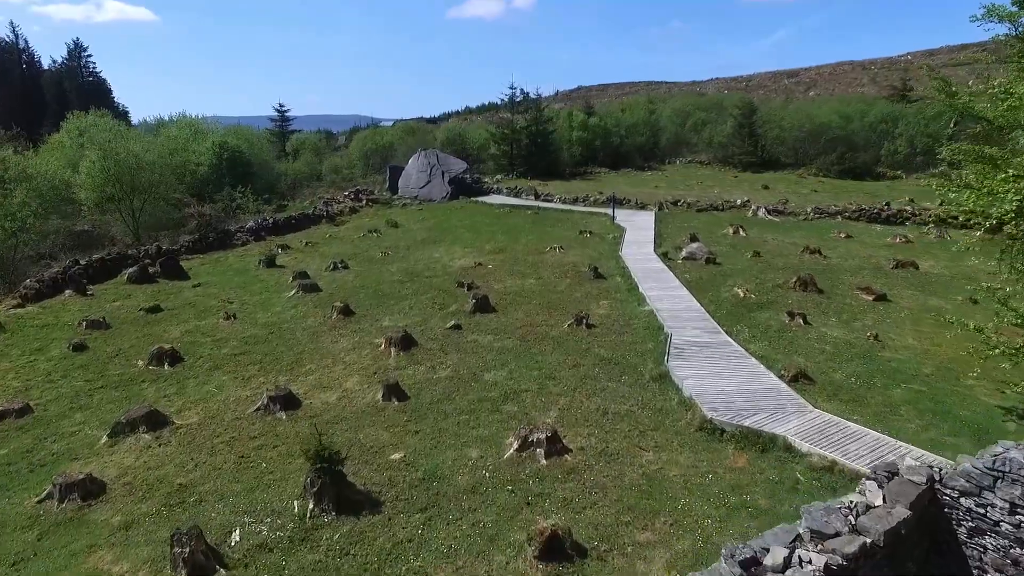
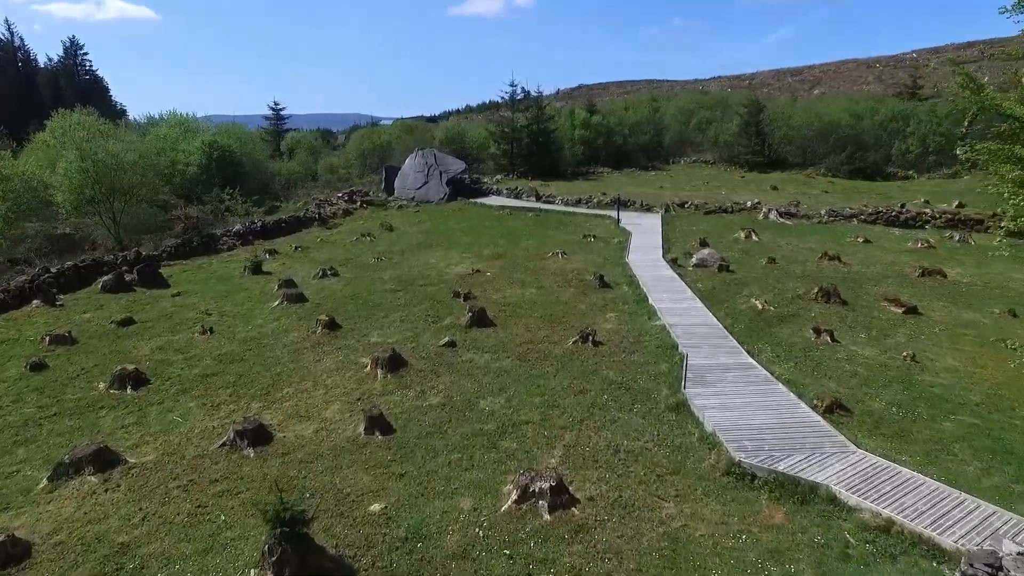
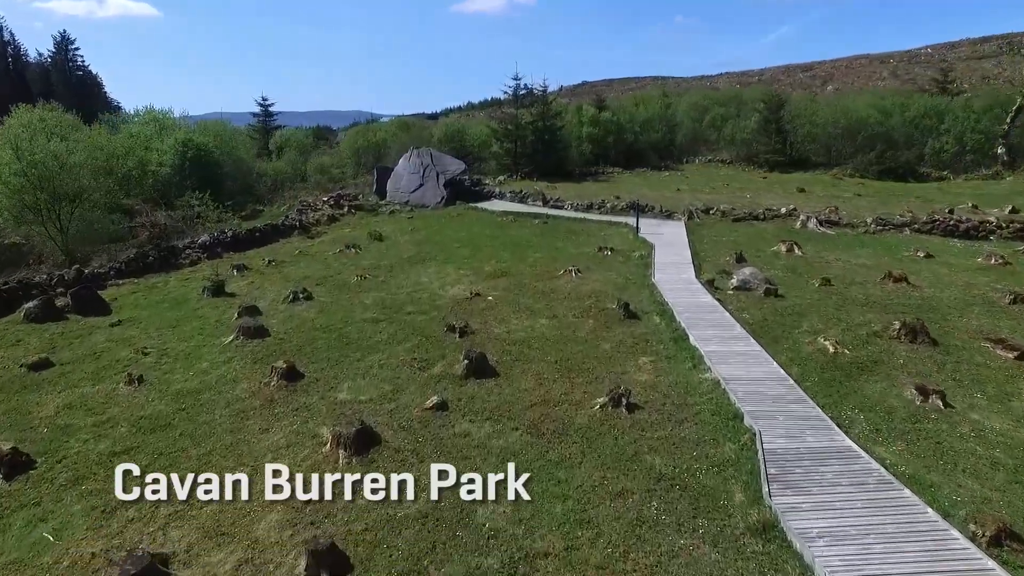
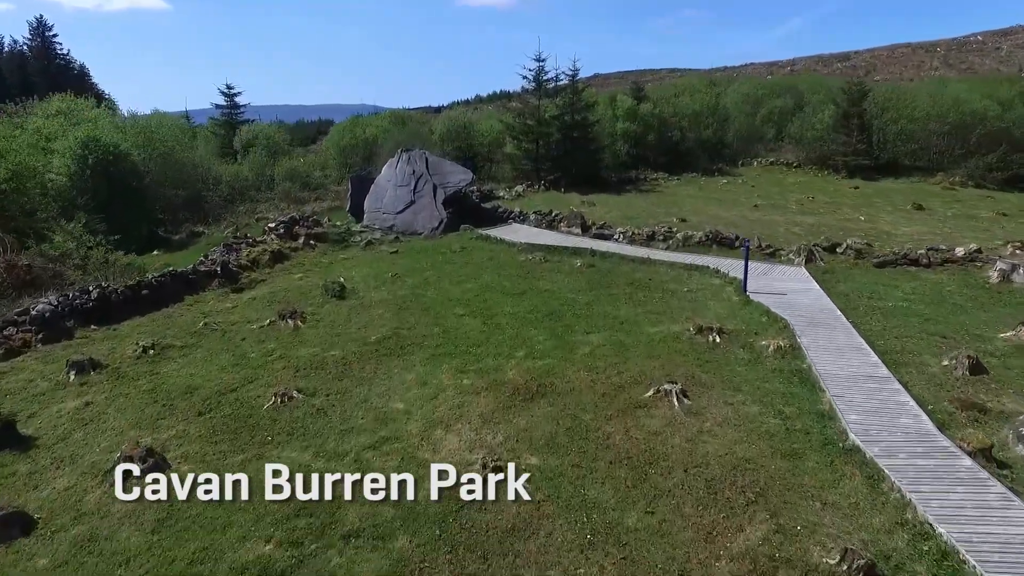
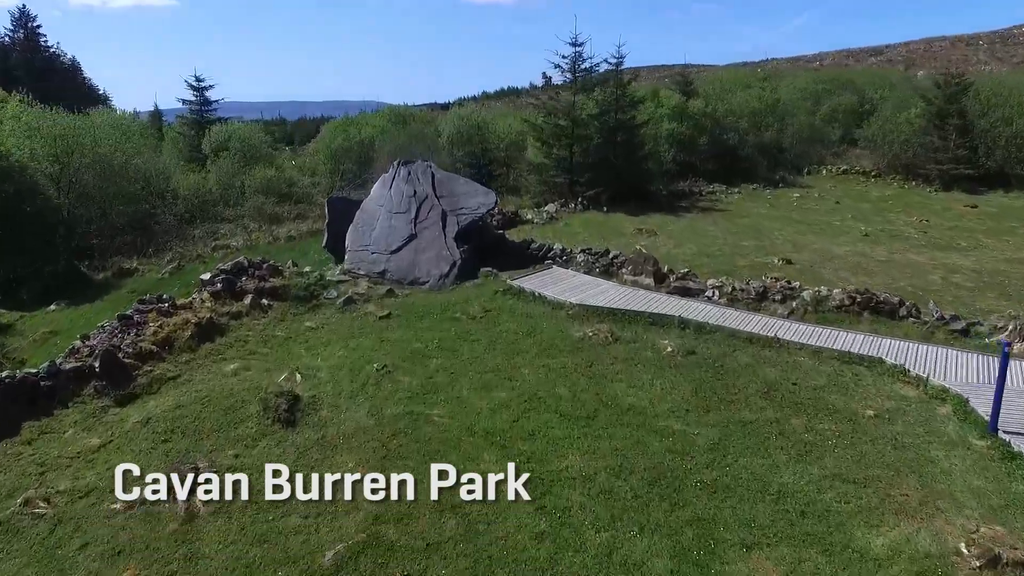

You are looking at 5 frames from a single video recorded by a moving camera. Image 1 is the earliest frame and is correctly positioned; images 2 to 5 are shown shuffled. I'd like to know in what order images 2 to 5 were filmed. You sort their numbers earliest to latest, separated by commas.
2, 3, 4, 5
